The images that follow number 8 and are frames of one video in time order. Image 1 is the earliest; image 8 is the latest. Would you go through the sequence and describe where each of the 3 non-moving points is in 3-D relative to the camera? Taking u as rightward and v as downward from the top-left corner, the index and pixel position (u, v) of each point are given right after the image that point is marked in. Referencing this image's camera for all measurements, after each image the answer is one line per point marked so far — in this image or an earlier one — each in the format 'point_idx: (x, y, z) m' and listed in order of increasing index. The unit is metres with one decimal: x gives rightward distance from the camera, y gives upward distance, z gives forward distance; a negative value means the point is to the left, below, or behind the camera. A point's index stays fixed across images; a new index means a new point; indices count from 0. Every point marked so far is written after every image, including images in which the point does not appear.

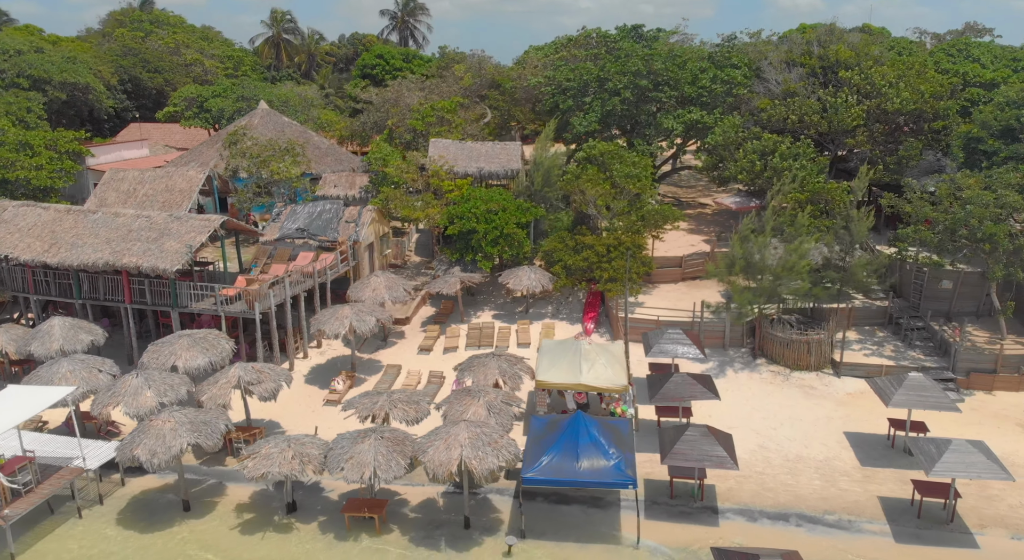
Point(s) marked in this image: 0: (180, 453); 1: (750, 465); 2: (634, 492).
0: (-7.8, -3.9, +17.6) m
1: (+6.2, -4.7, +19.8) m
2: (+3.1, -5.1, +18.7) m
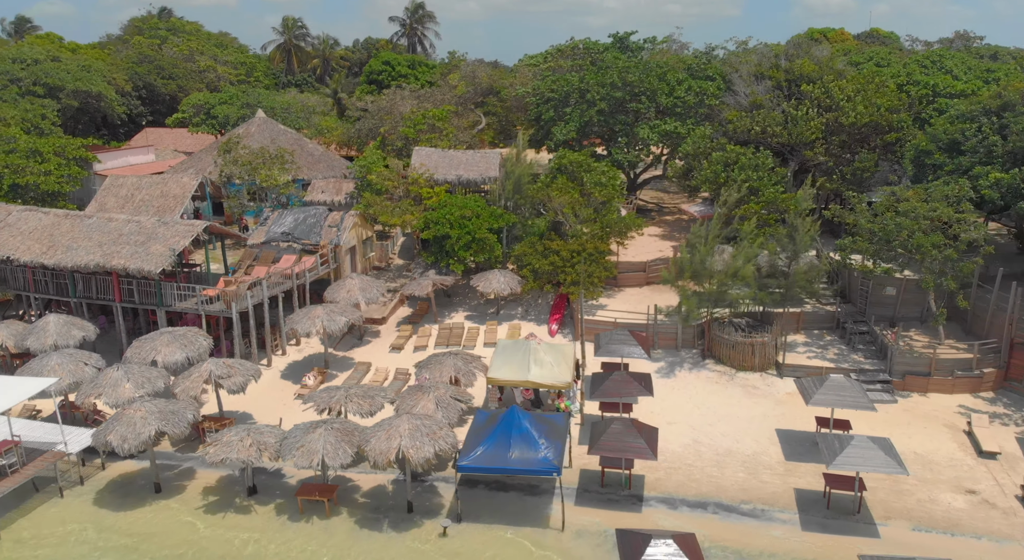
0: (-9.3, -4.0, +19.4) m
1: (+4.7, -4.8, +21.1) m
2: (+1.6, -5.2, +20.1) m
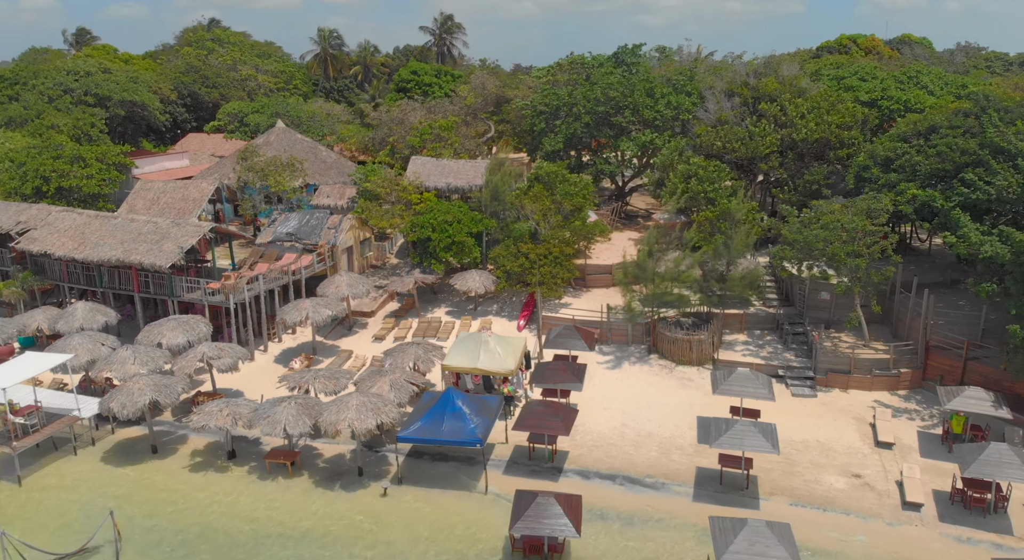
0: (-11.1, -3.8, +23.1) m
1: (+2.9, -4.9, +23.9) m
2: (-0.3, -5.2, +23.1) m
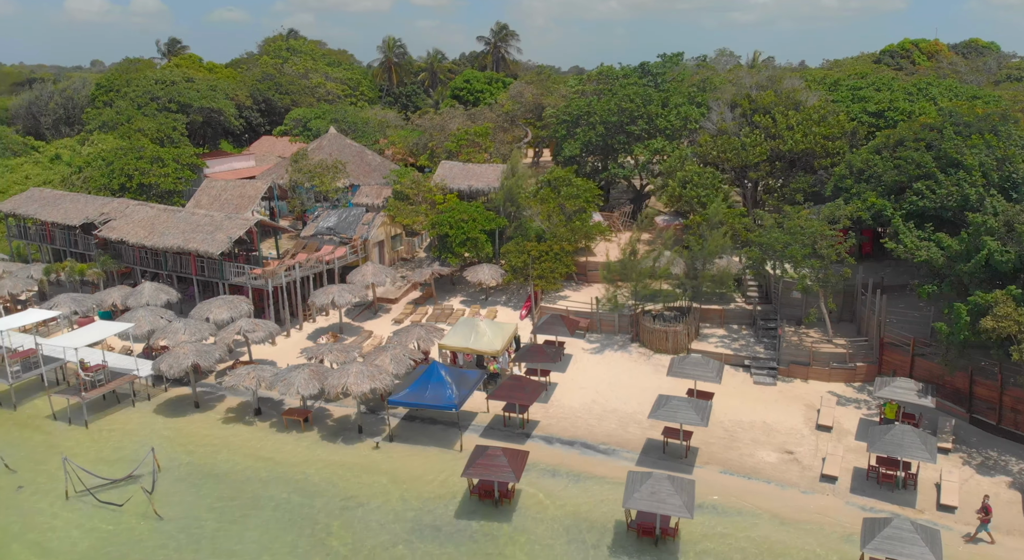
0: (-11.8, -3.1, +27.8) m
1: (+2.2, -4.6, +27.2) m
2: (-1.1, -4.9, +26.7) m
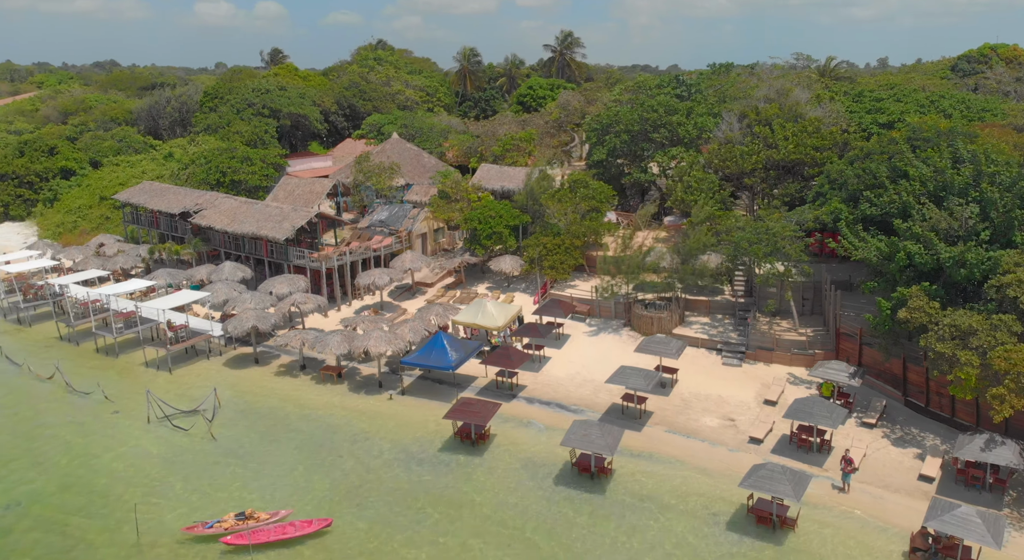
0: (-11.8, -2.2, +34.4) m
1: (+2.0, -4.1, +32.0) m
2: (-1.4, -4.3, +32.0) m
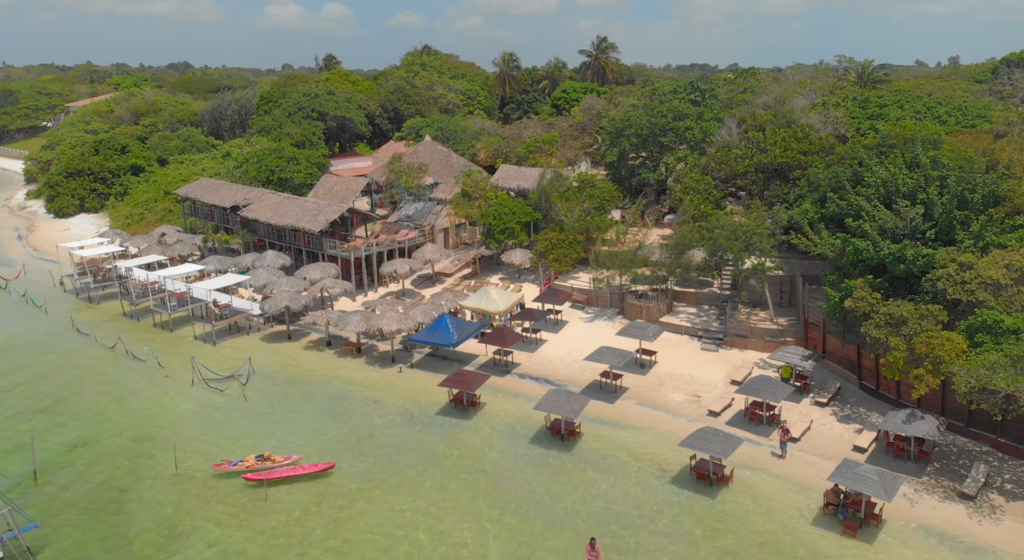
0: (-11.8, -1.4, +39.2) m
1: (+1.8, -3.6, +35.8) m
2: (-1.6, -3.7, +36.0) m
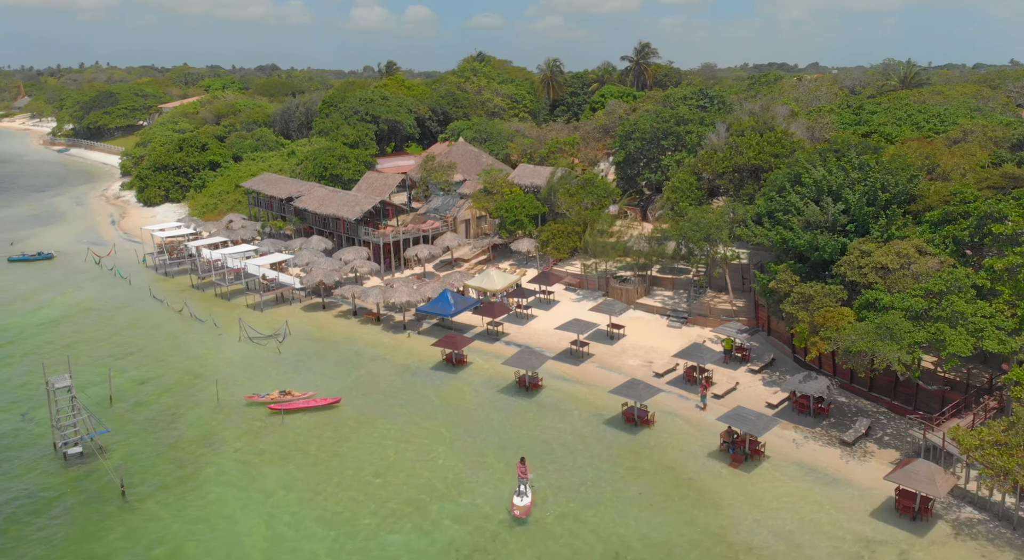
0: (-11.8, -0.2, +46.6) m
1: (+1.3, -2.7, +41.9) m
2: (-2.0, -2.7, +42.4) m
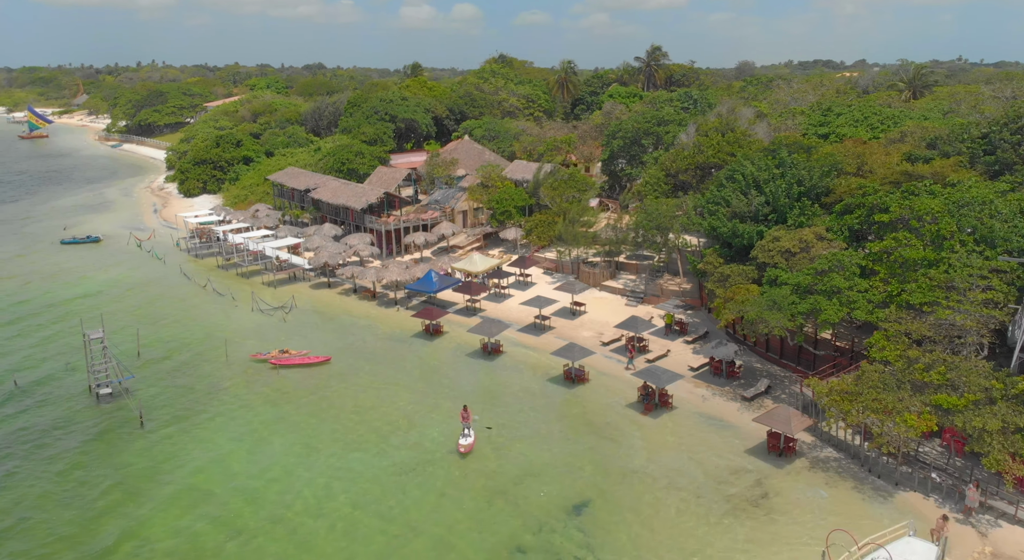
0: (-13.0, +1.1, +52.9) m
1: (-0.2, -1.6, +47.6) m
2: (-3.5, -1.6, +48.2) m
